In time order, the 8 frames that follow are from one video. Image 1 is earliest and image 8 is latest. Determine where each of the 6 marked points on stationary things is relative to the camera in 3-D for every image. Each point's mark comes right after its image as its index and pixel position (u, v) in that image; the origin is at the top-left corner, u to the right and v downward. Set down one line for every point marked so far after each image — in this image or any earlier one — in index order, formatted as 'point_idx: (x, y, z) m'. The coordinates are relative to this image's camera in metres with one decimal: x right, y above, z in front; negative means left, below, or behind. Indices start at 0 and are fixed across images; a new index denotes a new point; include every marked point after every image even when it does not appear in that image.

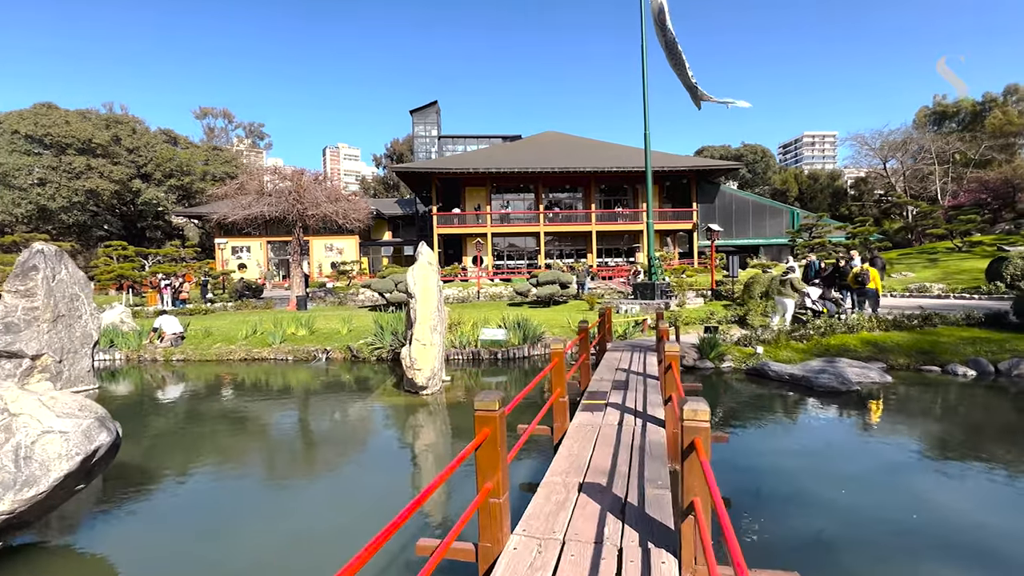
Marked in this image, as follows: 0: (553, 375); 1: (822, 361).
0: (+0.5, -1.0, +5.3) m
1: (+5.9, -1.4, +9.2) m
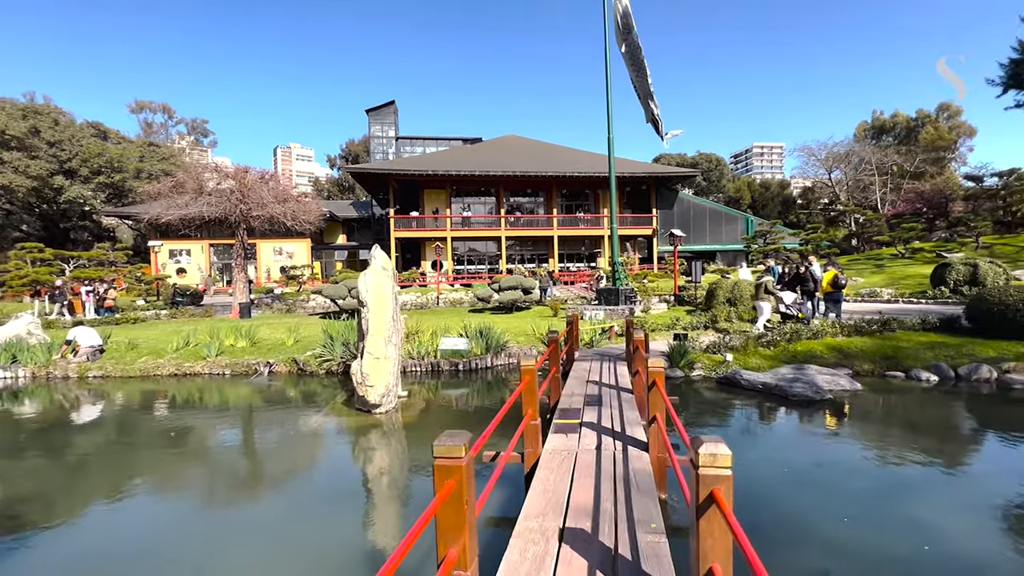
0: (+0.1, -1.0, +4.7) m
1: (+5.2, -1.5, +9.0) m
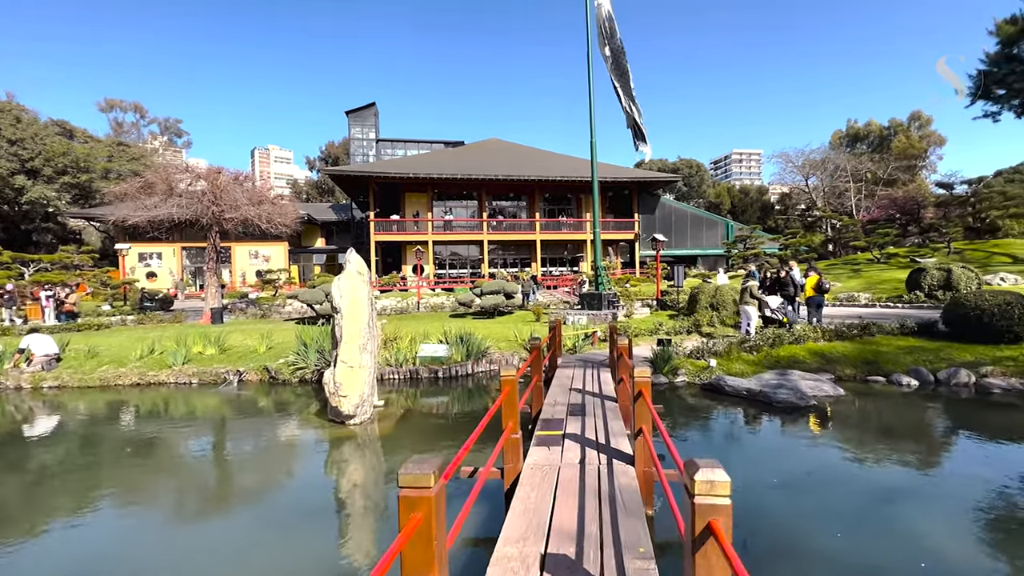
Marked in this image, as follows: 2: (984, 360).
0: (-0.1, -1.1, +4.5) m
1: (+4.8, -1.6, +9.0) m
2: (+8.9, -1.4, +9.2) m
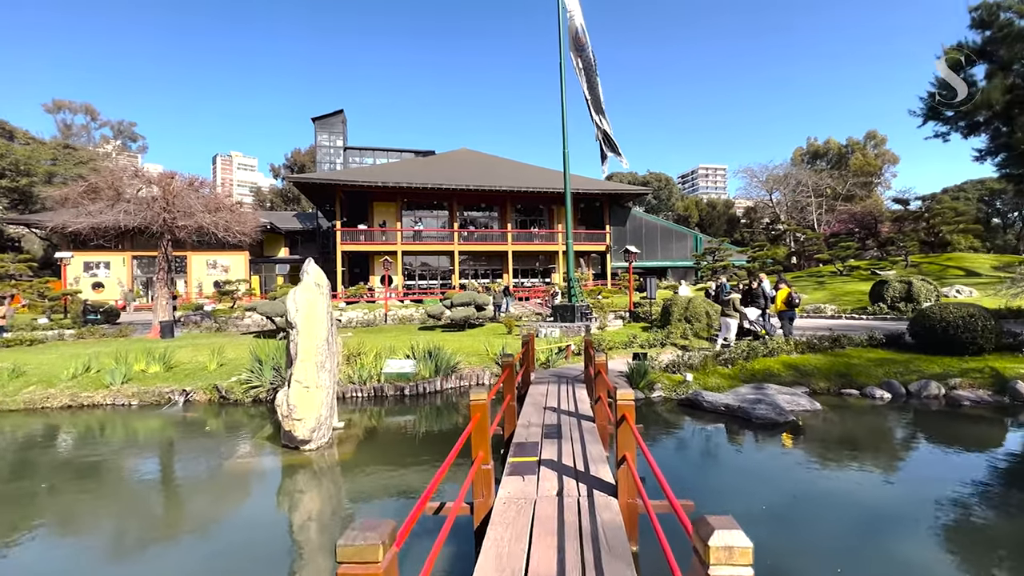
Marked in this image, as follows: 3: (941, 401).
0: (-0.3, -1.2, +4.0) m
1: (+4.3, -1.8, +8.8) m
2: (+8.4, -1.6, +9.3) m
3: (+7.7, -2.0, +8.7) m
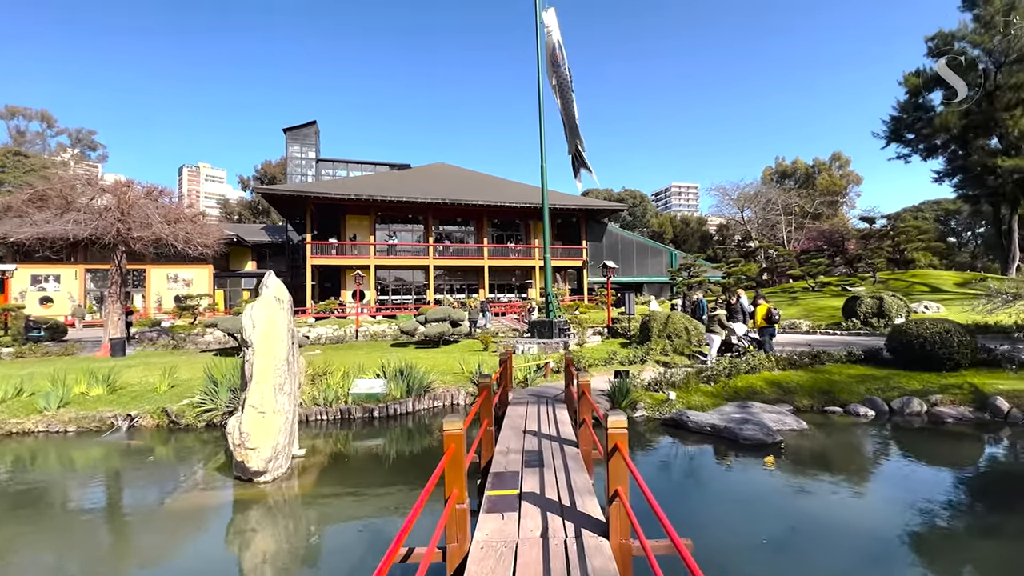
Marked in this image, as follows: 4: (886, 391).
0: (-0.5, -1.3, +3.5) m
1: (+3.9, -2.1, +8.5) m
2: (+7.9, -1.9, +9.2) m
3: (+7.3, -2.3, +8.6) m
4: (+7.2, -2.0, +9.4) m
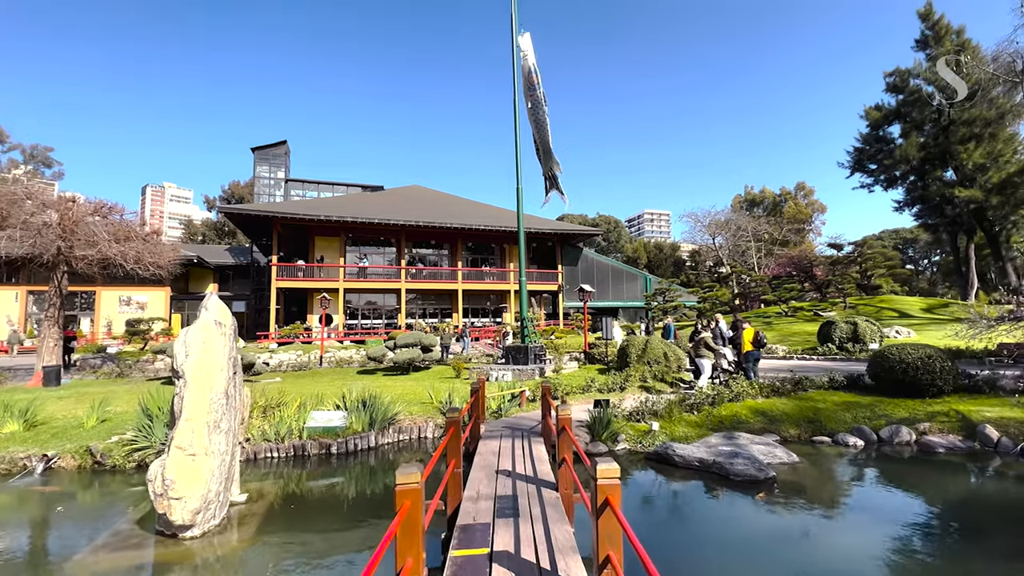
0: (-0.7, -1.4, +2.9) m
1: (+3.5, -2.5, +8.0) m
2: (+7.4, -2.4, +8.9) m
3: (+6.8, -2.7, +8.3) m
4: (+6.7, -2.4, +9.0) m
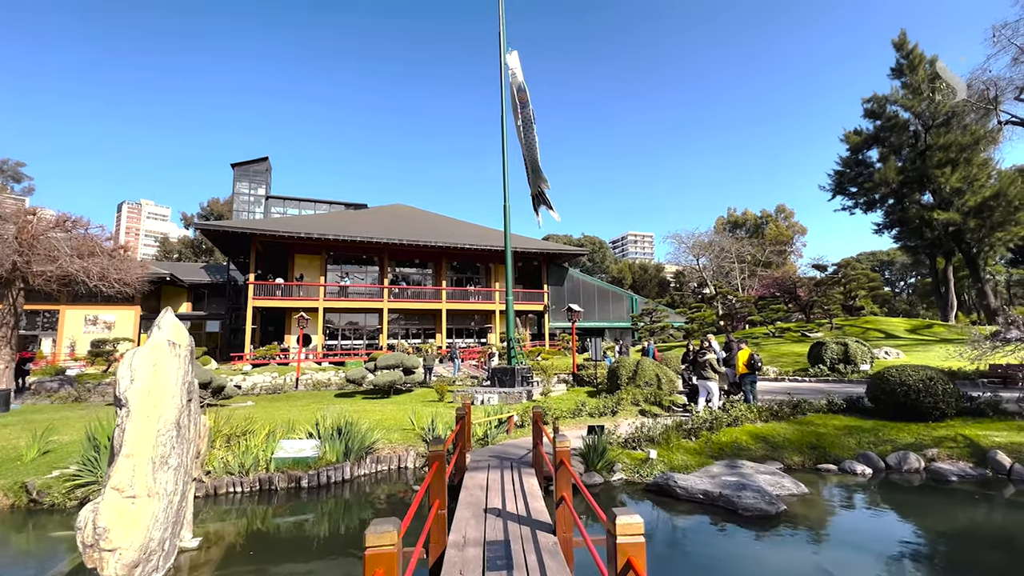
0: (-0.7, -1.5, +2.3) m
1: (+3.3, -2.8, +7.5) m
2: (+7.2, -2.7, +8.5) m
3: (+6.6, -3.0, +7.8) m
4: (+6.5, -2.8, +8.6) m
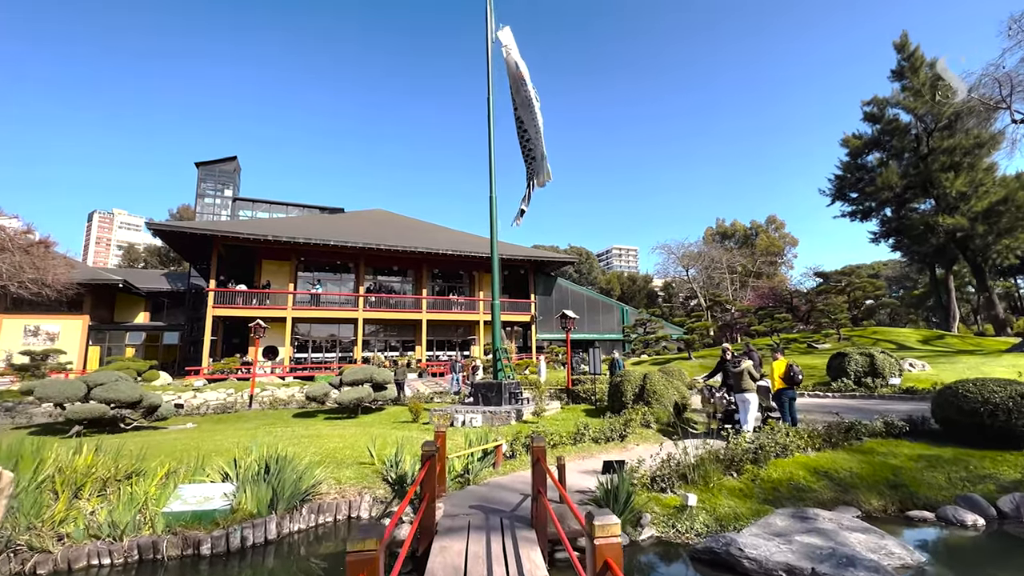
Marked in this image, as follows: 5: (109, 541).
0: (-0.6, -1.2, +0.1) m
1: (+3.2, -2.6, +5.5) m
2: (+7.1, -2.6, +6.6) m
3: (+6.5, -2.9, +5.9) m
4: (+6.3, -2.7, +6.7) m
5: (-4.3, -2.7, +5.3) m
